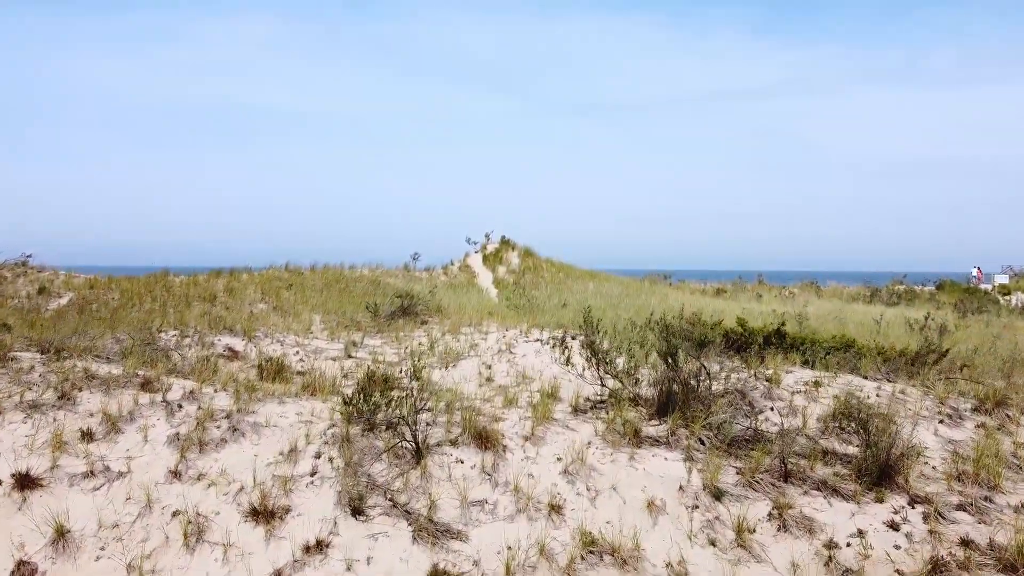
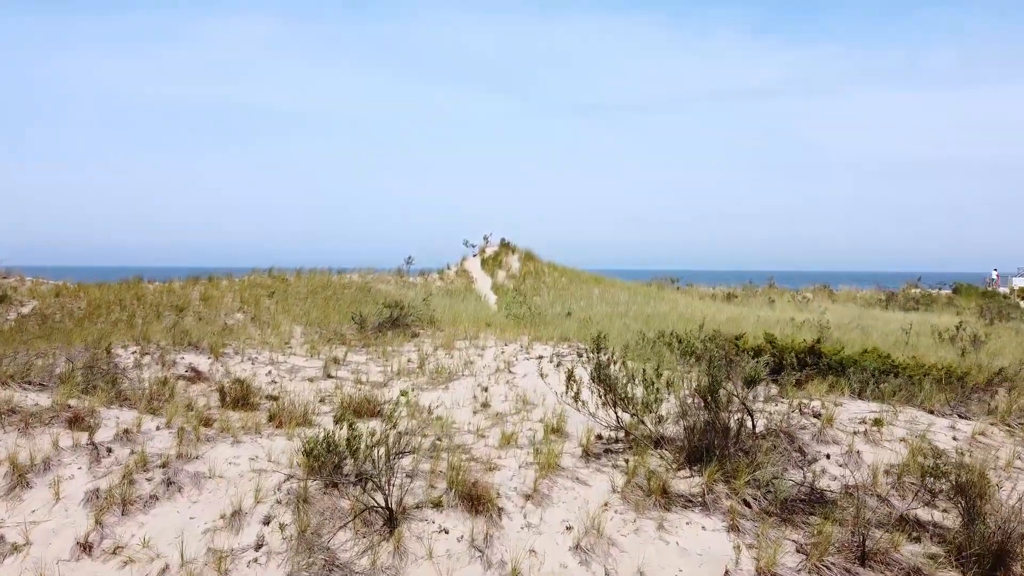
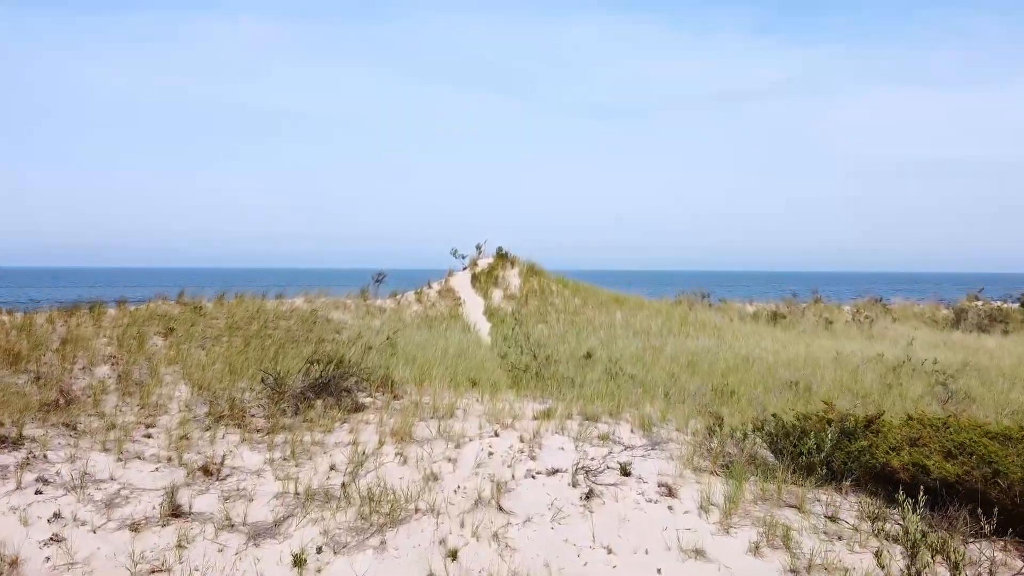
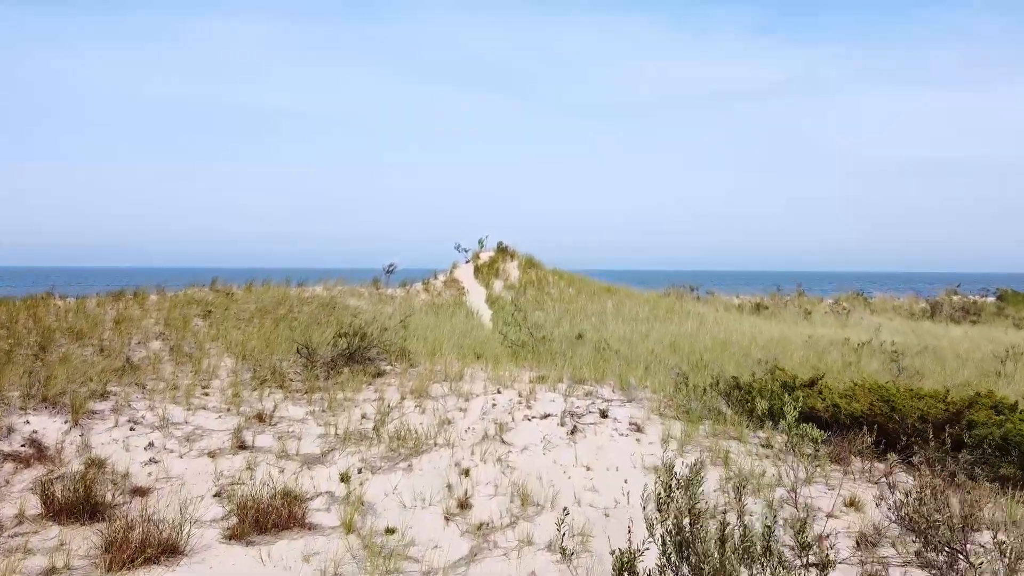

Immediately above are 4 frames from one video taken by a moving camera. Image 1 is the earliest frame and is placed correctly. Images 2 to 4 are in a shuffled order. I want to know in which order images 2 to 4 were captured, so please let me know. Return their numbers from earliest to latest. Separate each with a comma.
2, 4, 3
